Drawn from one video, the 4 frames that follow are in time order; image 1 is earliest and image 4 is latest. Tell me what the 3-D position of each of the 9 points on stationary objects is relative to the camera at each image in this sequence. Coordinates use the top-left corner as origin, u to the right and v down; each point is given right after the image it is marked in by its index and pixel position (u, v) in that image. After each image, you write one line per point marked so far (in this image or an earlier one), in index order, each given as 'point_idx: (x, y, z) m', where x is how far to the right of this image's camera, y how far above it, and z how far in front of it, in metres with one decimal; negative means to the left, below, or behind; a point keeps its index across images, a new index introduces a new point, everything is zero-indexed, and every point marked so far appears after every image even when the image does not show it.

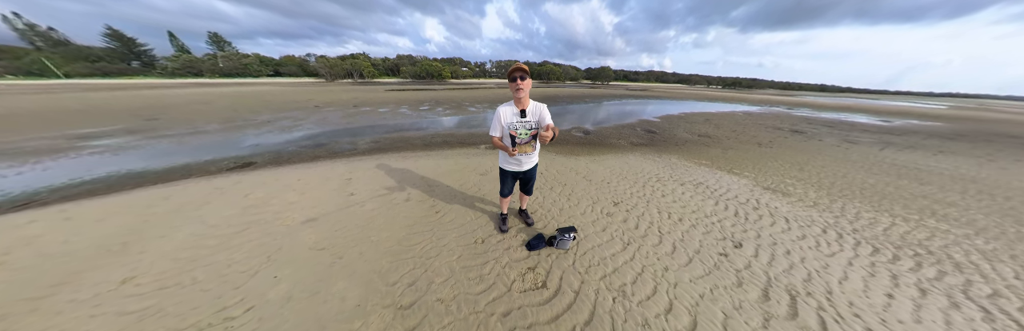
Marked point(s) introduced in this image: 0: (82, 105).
0: (-33.4, +4.3, +13.4) m
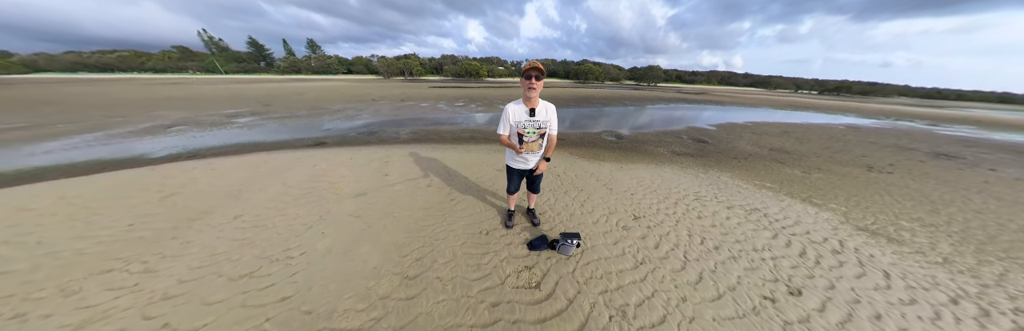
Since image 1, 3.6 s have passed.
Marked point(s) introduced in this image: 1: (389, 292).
0: (-30.3, +7.5, +19.0) m
1: (-1.5, -1.5, +2.2) m
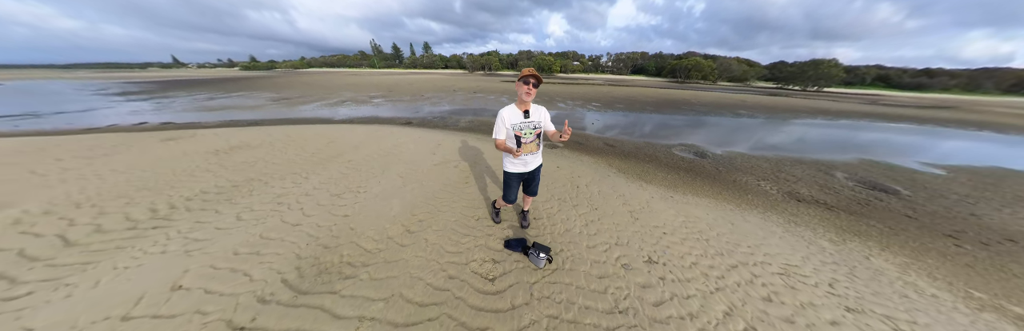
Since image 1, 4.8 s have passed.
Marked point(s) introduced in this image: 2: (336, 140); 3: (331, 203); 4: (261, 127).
0: (-20.2, +13.3, +28.5) m
1: (-1.9, -1.2, +3.0) m
2: (-6.3, +1.0, +6.5) m
3: (-3.8, -0.8, +3.9) m
4: (-11.7, +1.8, +8.3) m
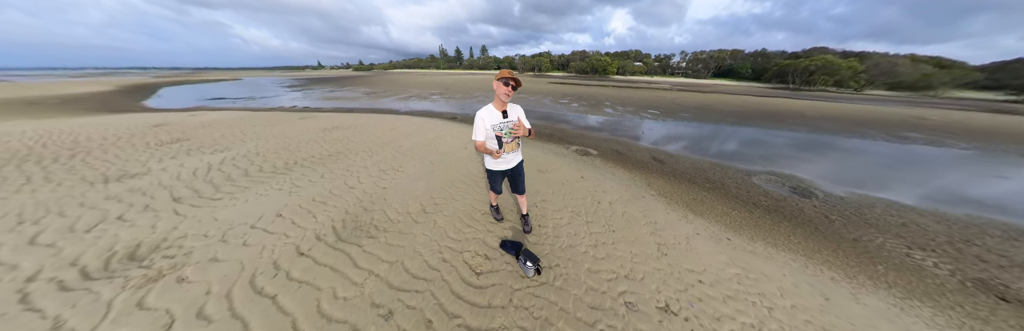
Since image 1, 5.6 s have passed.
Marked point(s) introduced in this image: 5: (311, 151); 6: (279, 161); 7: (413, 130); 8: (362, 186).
0: (-11.3, +15.2, +32.5) m
1: (-1.9, -0.9, +3.4) m
2: (-4.9, +1.7, +7.9) m
3: (-3.4, -0.3, +4.7) m
4: (-9.5, +3.2, +10.9) m
5: (-7.1, +0.6, +6.3) m
6: (-7.4, +0.3, +5.7) m
7: (-4.1, +1.6, +7.8) m
8: (-3.8, -0.5, +4.4) m
